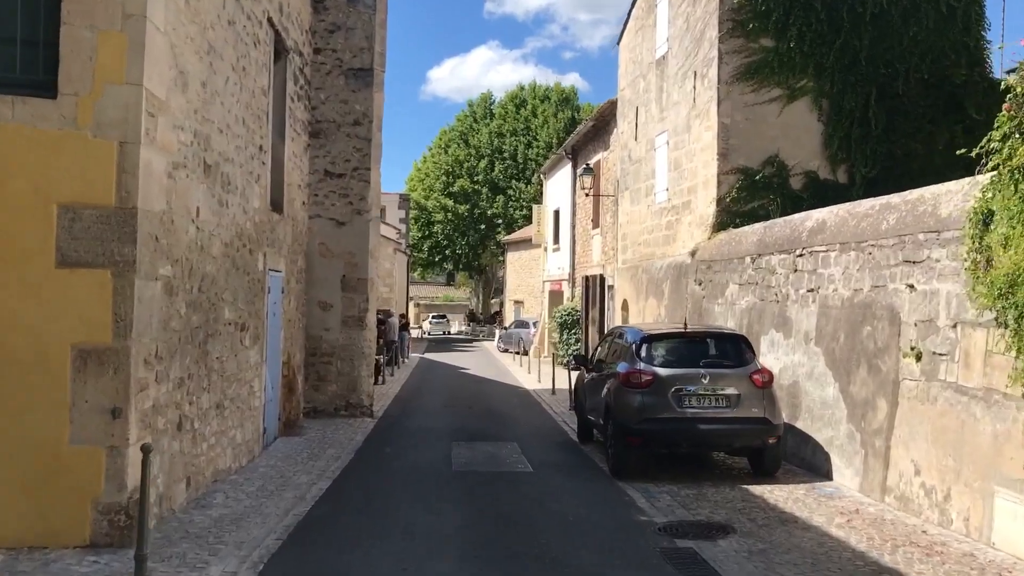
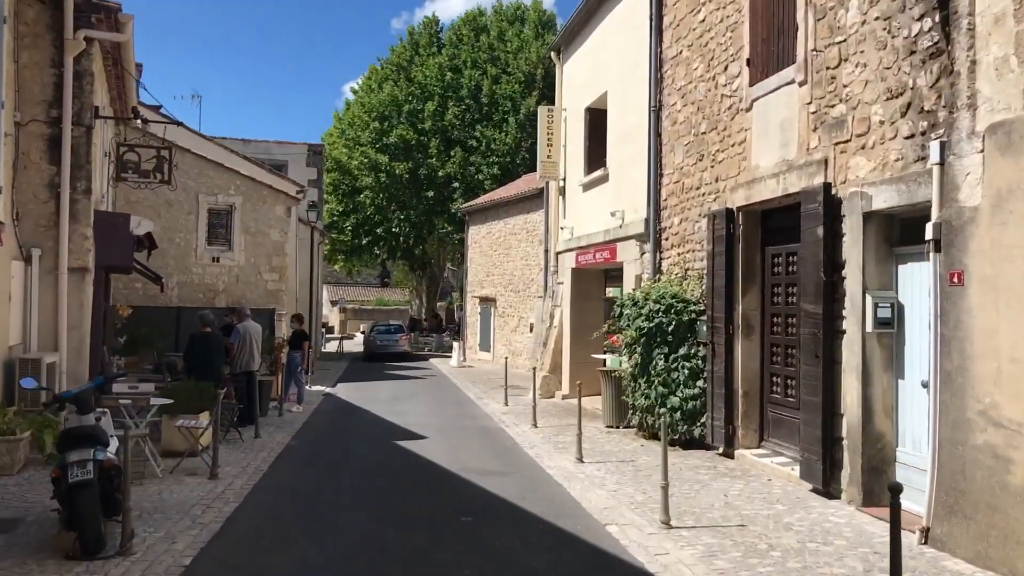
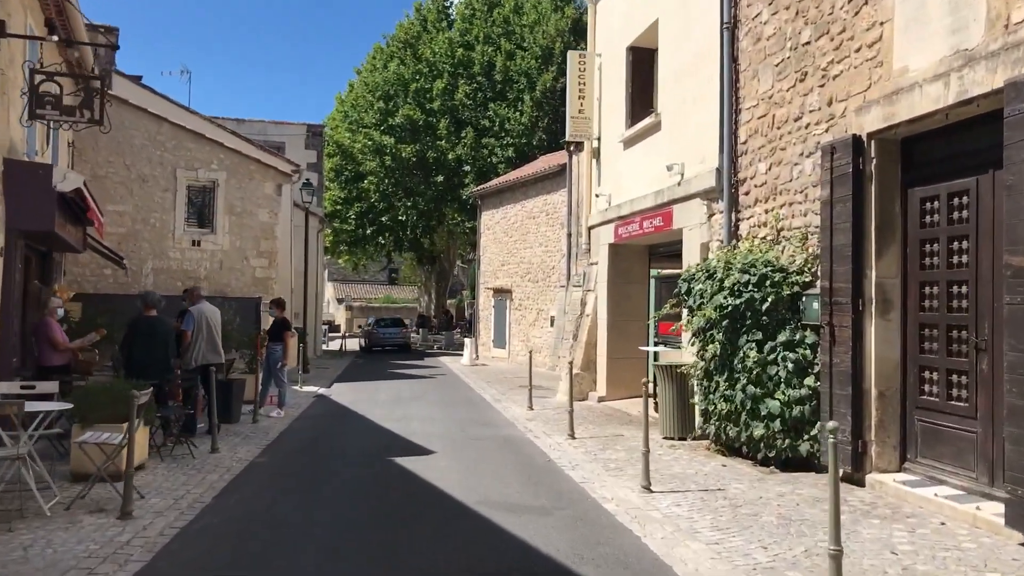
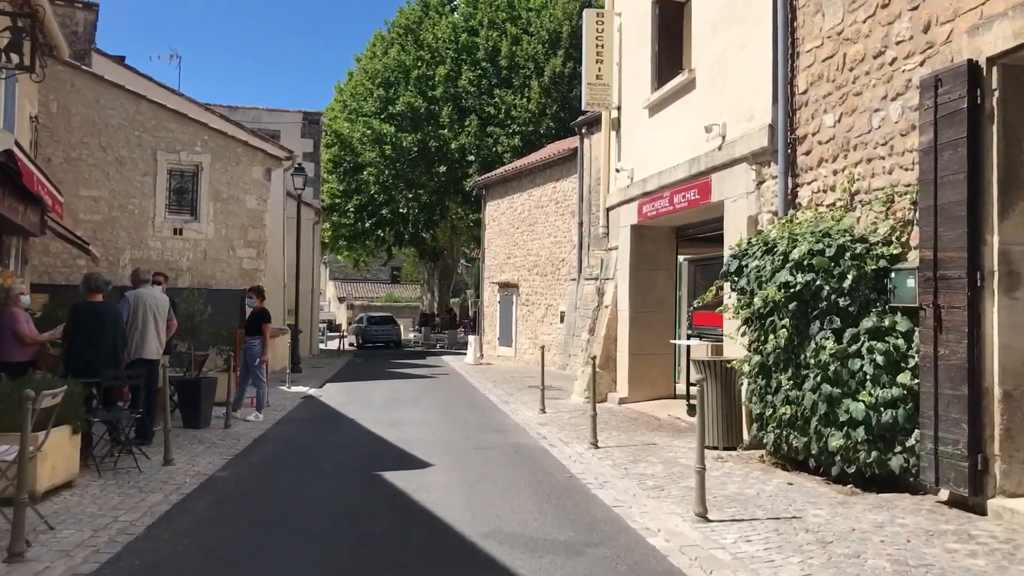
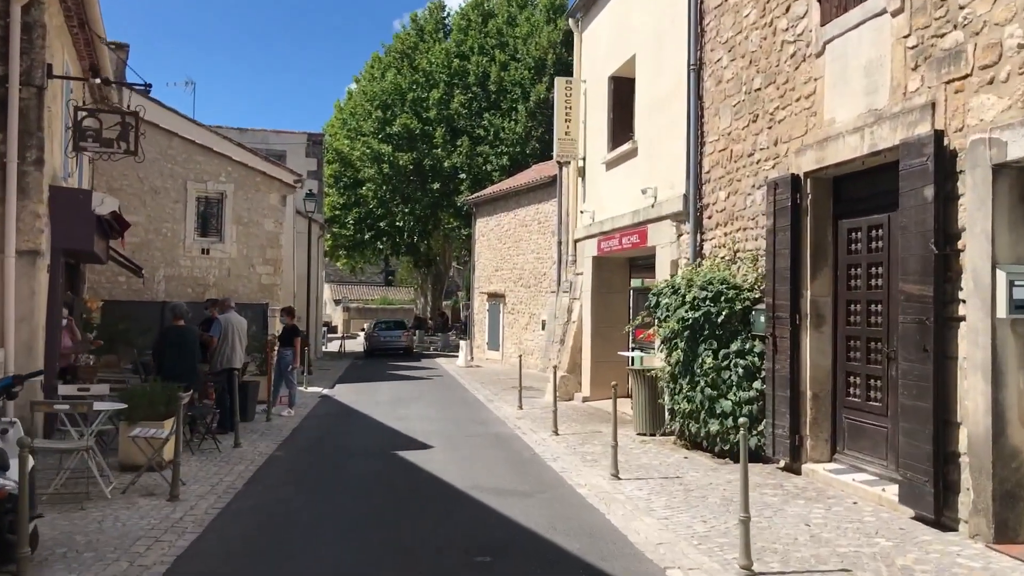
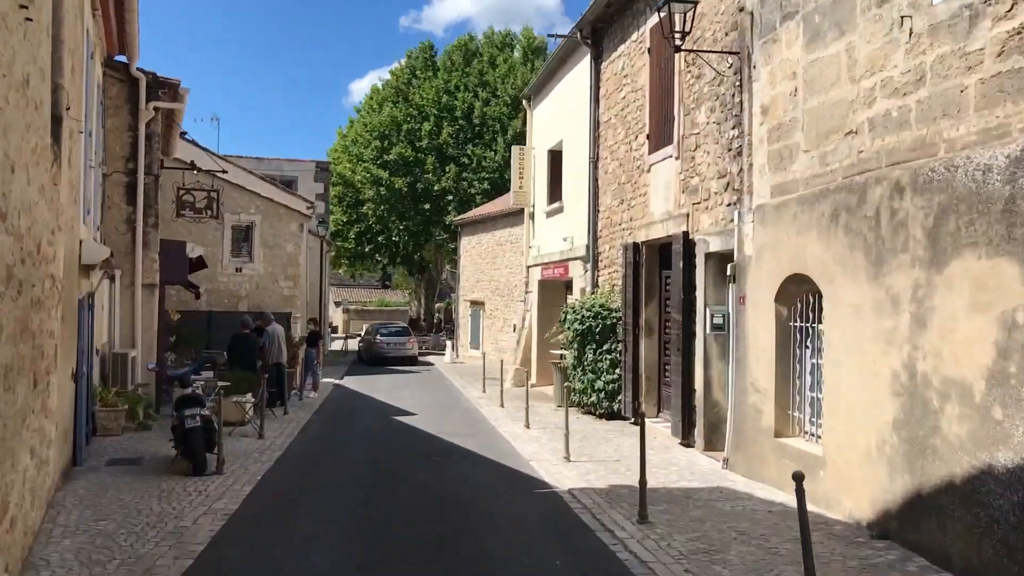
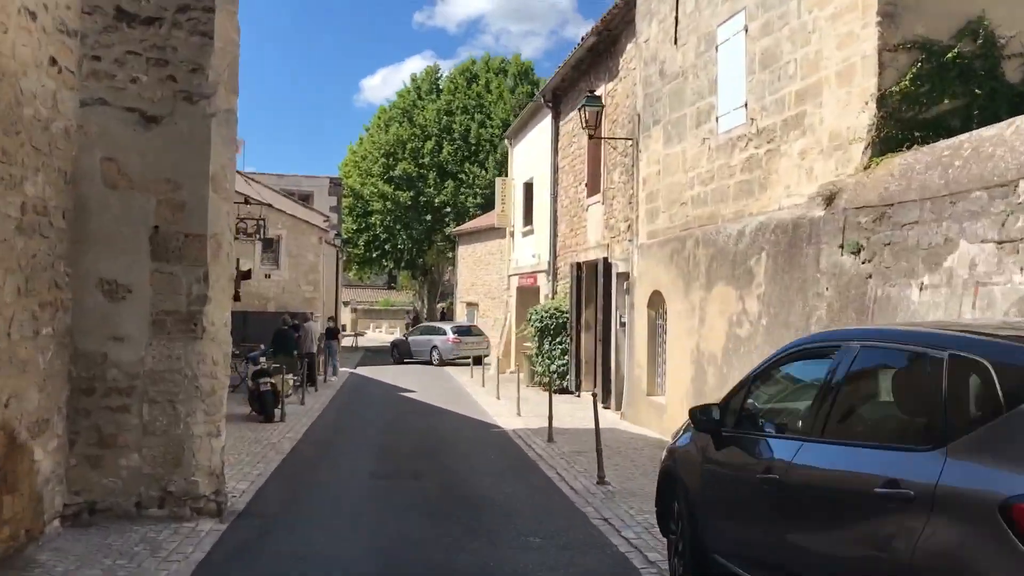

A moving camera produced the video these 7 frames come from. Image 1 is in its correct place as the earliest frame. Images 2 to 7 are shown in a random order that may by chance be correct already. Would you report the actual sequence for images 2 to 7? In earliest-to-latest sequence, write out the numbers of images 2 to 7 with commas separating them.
7, 6, 2, 5, 3, 4
